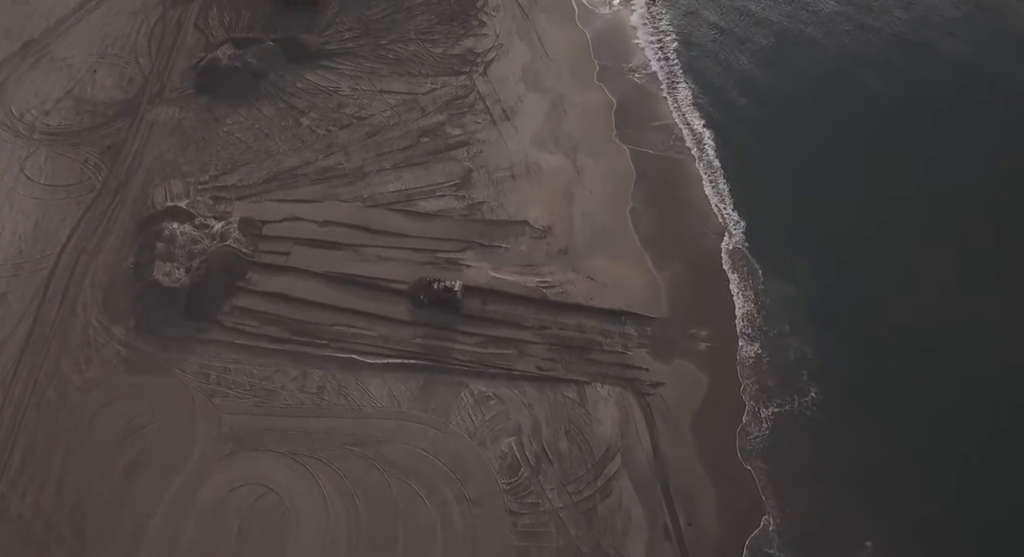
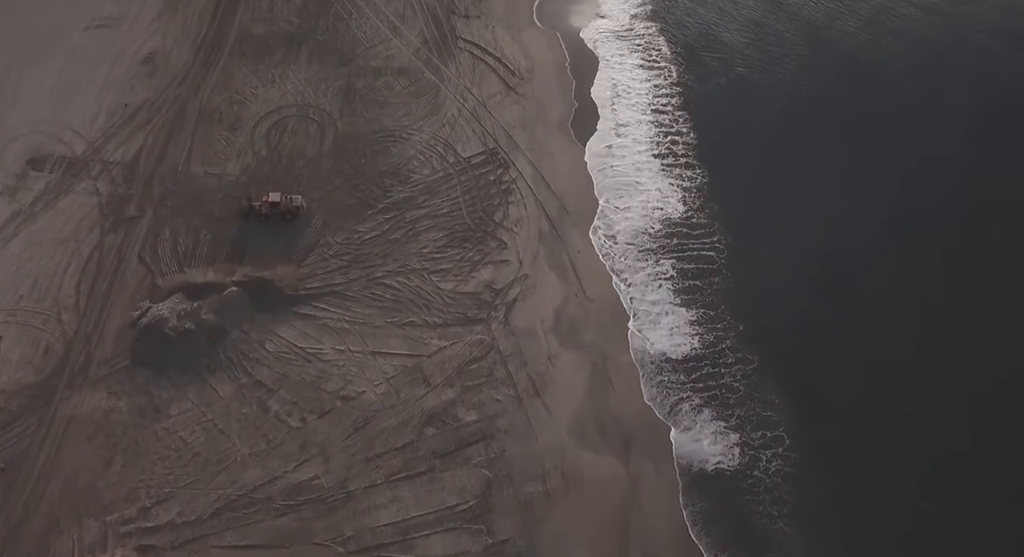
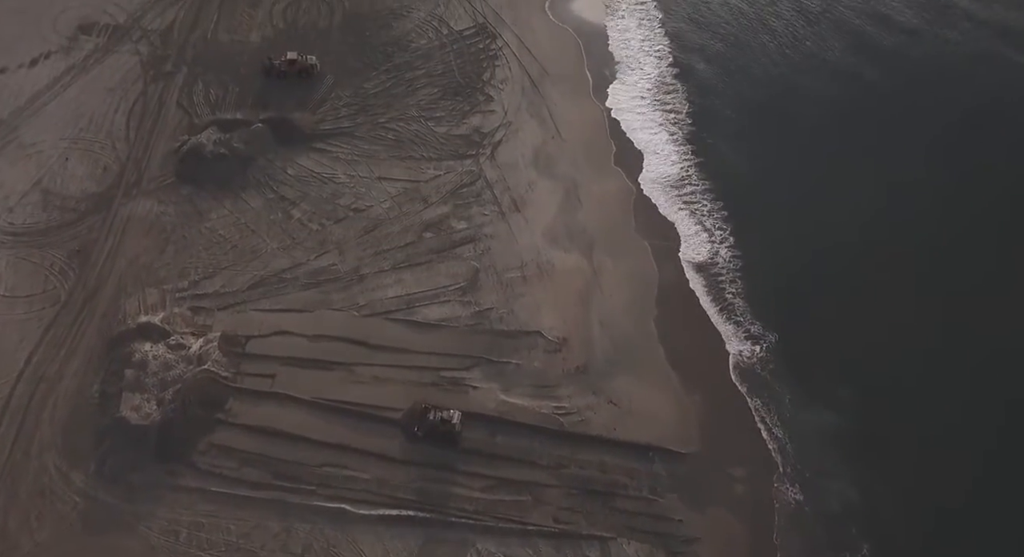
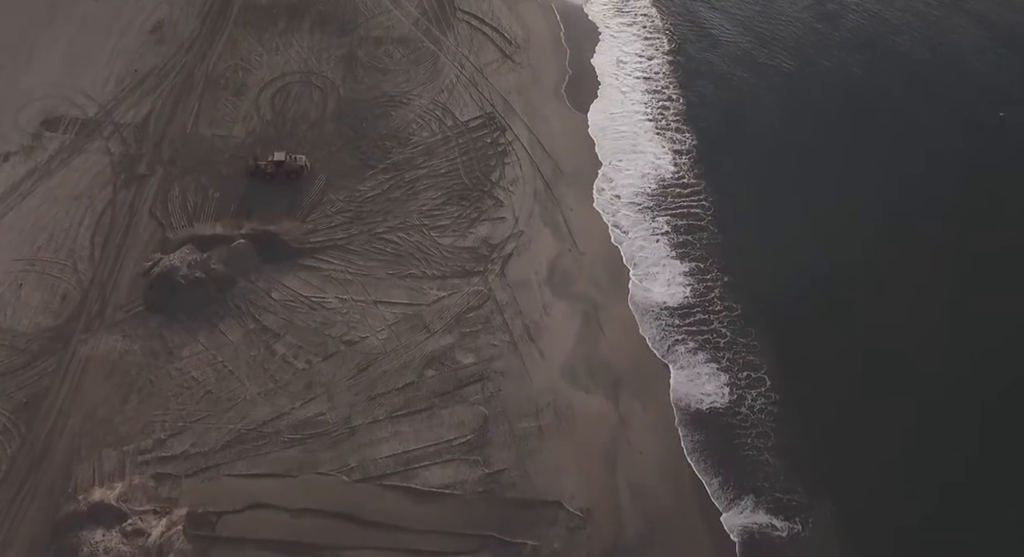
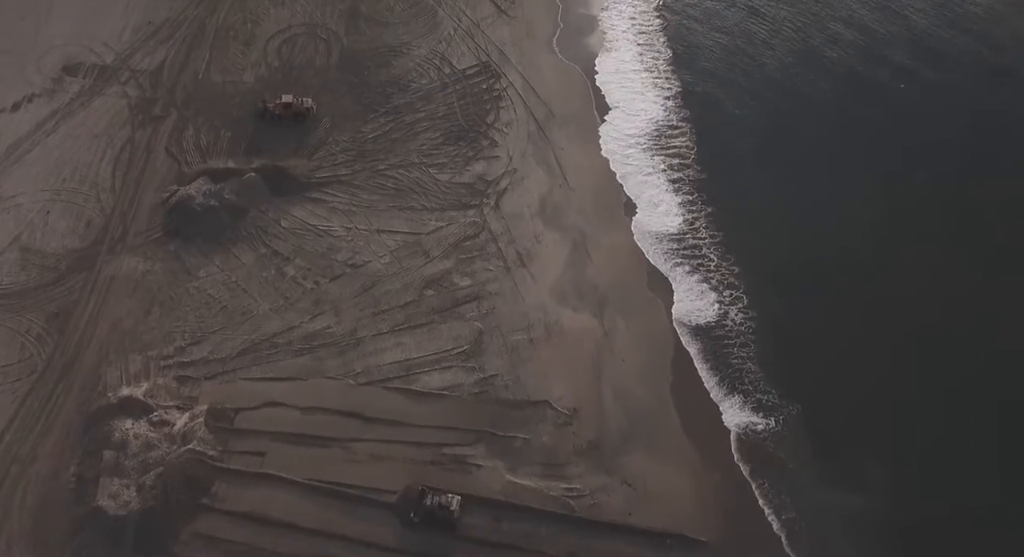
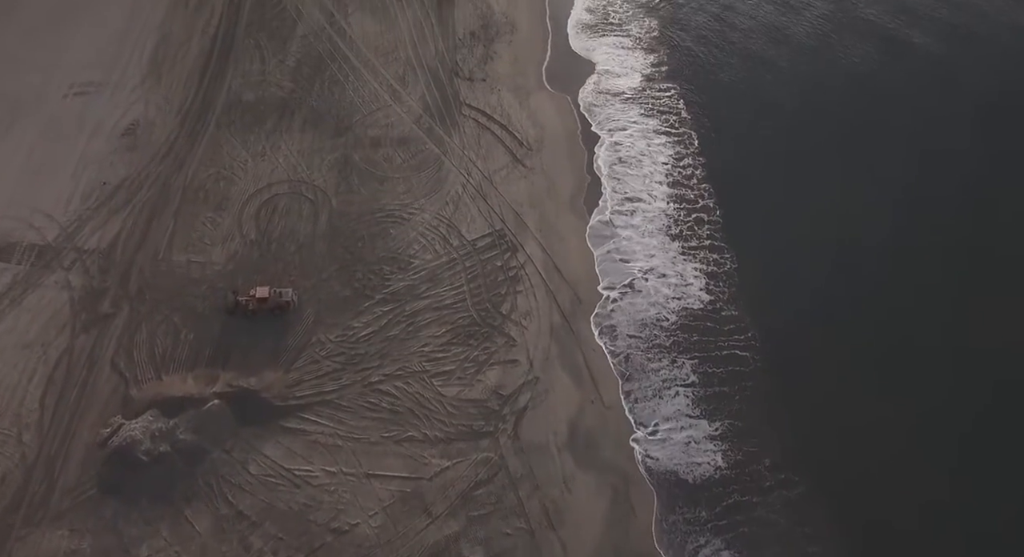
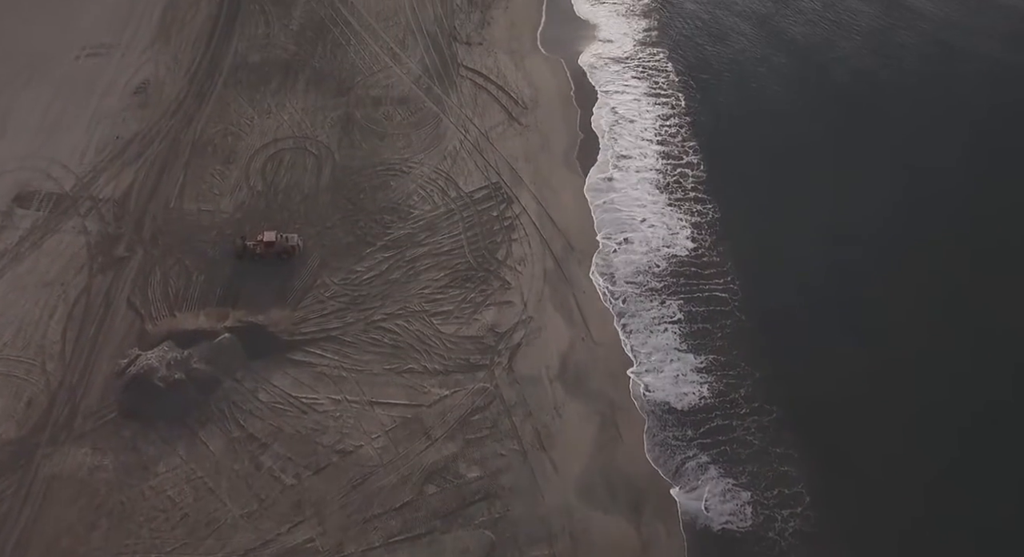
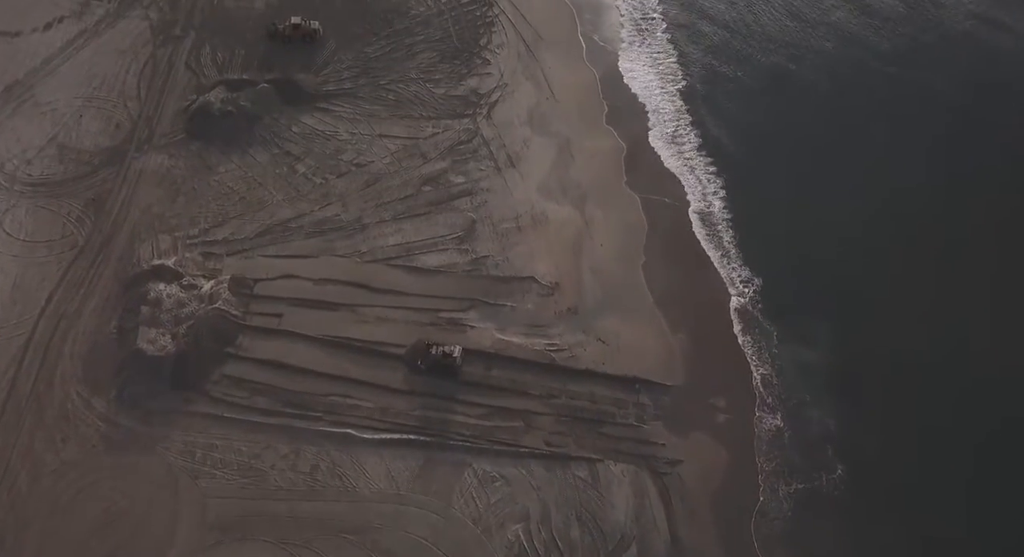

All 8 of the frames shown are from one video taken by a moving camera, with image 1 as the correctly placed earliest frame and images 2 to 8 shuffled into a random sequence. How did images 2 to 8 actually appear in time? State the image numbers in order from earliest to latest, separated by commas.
8, 3, 5, 4, 2, 7, 6
